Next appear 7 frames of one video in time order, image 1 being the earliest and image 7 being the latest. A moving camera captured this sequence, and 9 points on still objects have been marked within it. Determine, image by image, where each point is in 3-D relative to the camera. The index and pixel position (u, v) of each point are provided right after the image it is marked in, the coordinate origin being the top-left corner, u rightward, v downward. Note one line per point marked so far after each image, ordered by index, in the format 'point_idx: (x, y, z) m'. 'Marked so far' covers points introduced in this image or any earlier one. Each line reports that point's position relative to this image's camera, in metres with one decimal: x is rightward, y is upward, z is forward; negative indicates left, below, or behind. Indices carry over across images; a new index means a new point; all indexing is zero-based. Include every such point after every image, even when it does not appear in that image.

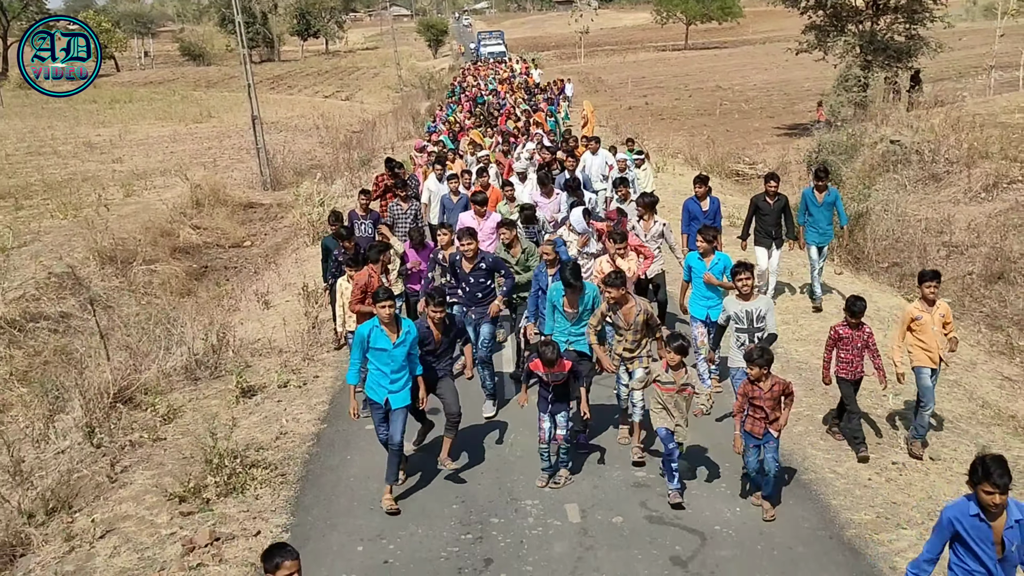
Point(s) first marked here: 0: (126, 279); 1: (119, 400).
0: (-5.4, +0.1, +14.2) m
1: (-3.2, -0.9, +8.4) m
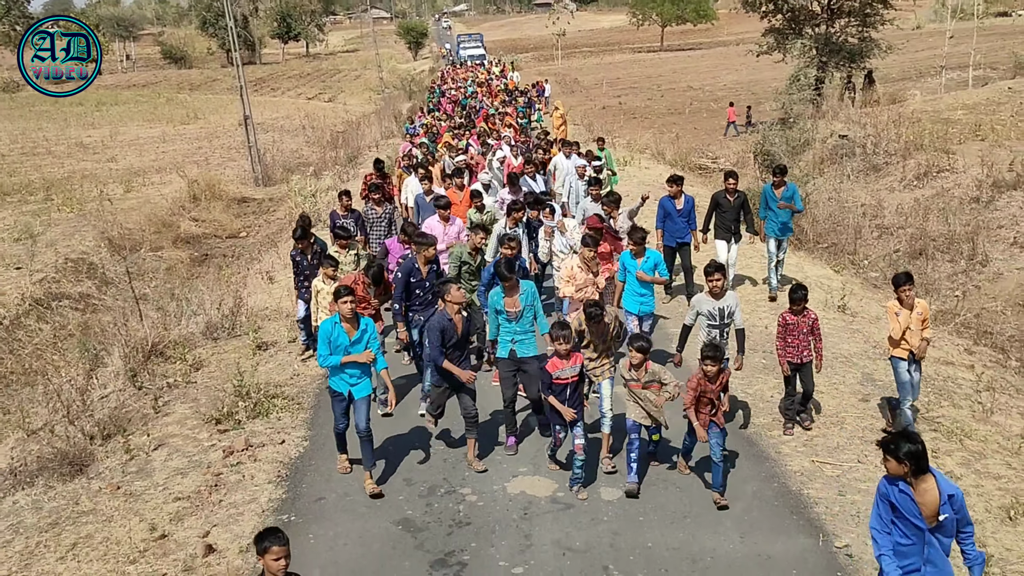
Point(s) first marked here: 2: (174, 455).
0: (-5.8, +0.4, +15.6) m
1: (-3.5, -0.6, +9.9) m
2: (-2.4, -1.2, +7.3) m
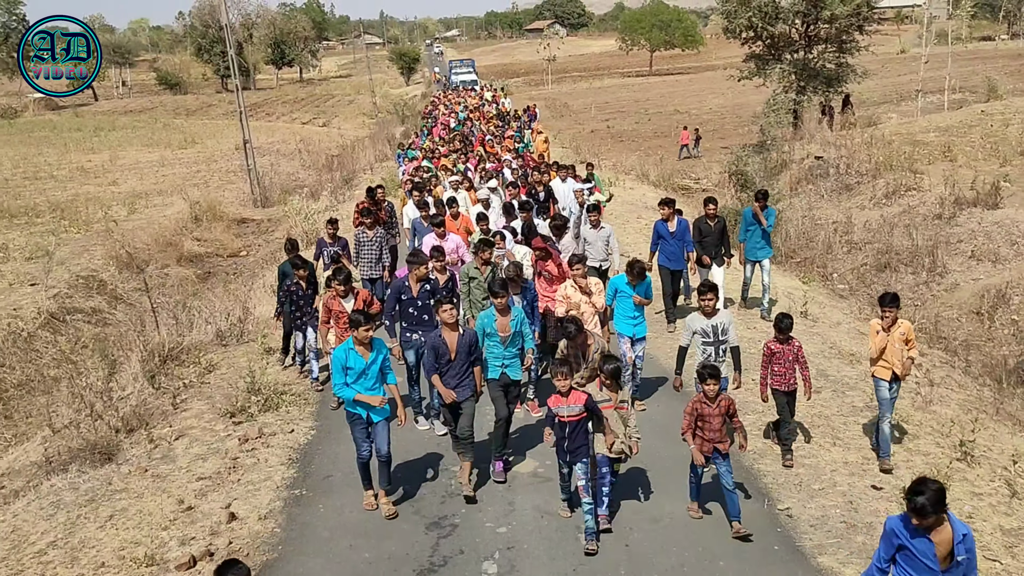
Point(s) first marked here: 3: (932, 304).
0: (-5.9, +0.1, +16.4) m
1: (-3.6, -0.7, +10.7) m
2: (-2.5, -1.2, +8.1) m
3: (+5.3, -0.2, +12.7) m
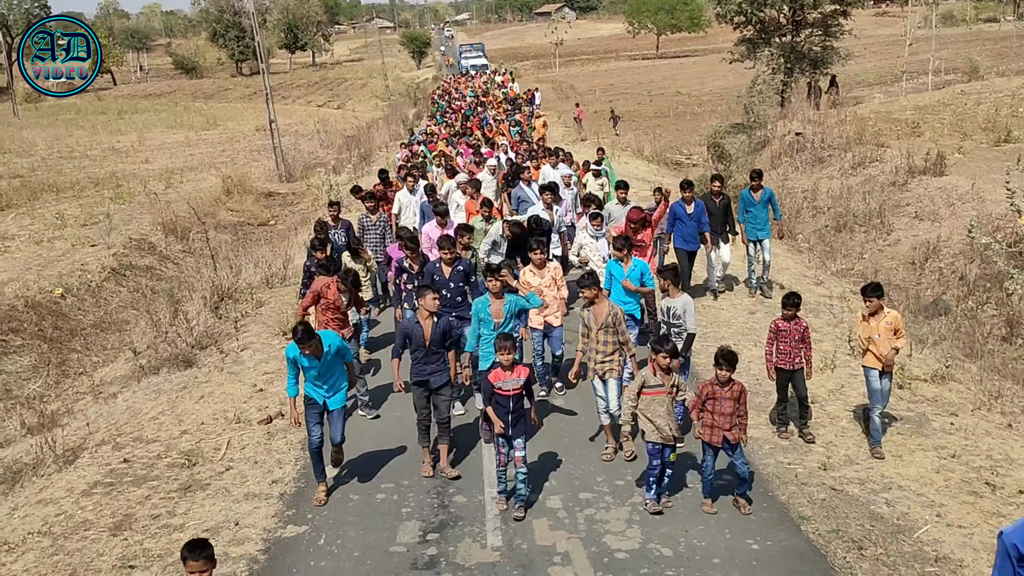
0: (-5.9, +0.9, +18.5) m
1: (-3.6, -0.1, +12.8) m
2: (-2.6, -0.6, +10.2) m
3: (+5.3, +0.5, +14.8) m
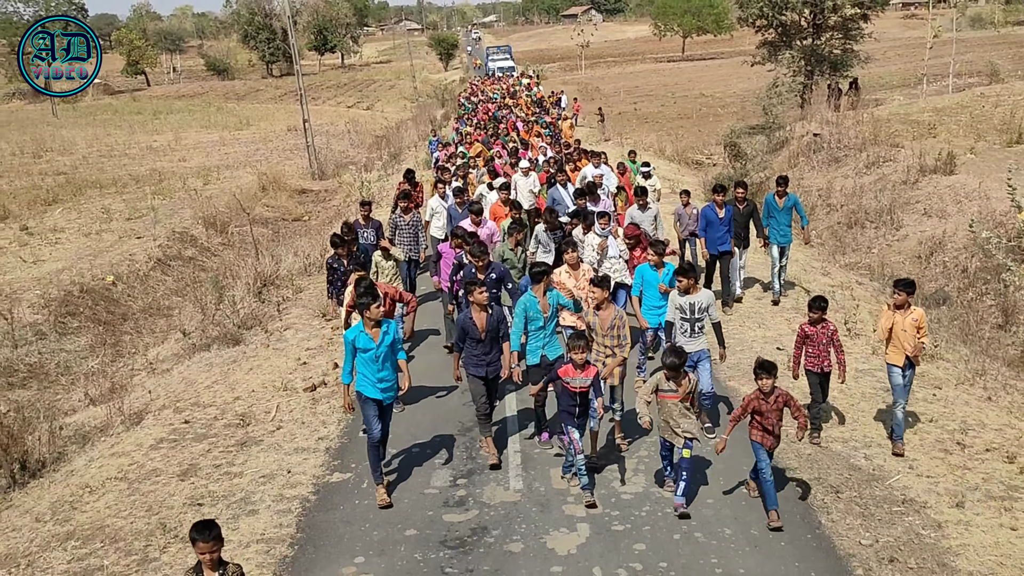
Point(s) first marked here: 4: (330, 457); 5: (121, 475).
0: (-5.4, +1.0, +19.5) m
1: (-3.3, +0.1, +13.7) m
2: (-2.3, -0.5, +11.1) m
3: (+5.7, +0.6, +15.4) m
4: (-1.3, -1.2, +7.3) m
5: (-2.8, -1.4, +7.4) m
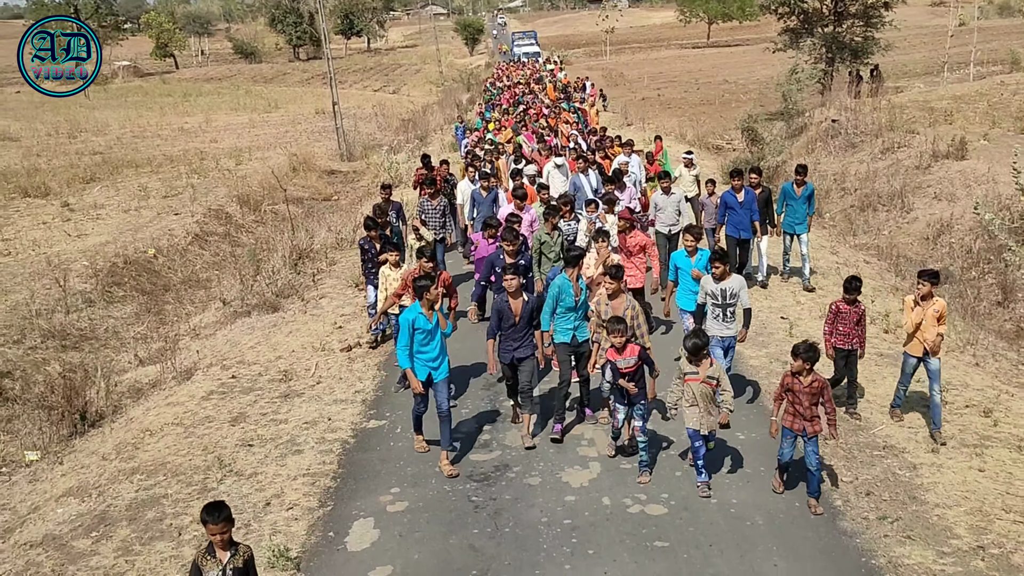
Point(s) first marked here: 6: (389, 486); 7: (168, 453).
0: (-5.0, +1.5, +20.3) m
1: (-3.0, +0.4, +14.4) m
2: (-2.1, -0.1, +11.8) m
3: (+6.0, +0.9, +16.0) m
4: (-1.2, -0.9, +8.0) m
5: (-2.7, -1.1, +8.2) m
6: (-0.8, -1.3, +6.5) m
7: (-2.5, -1.2, +7.5) m
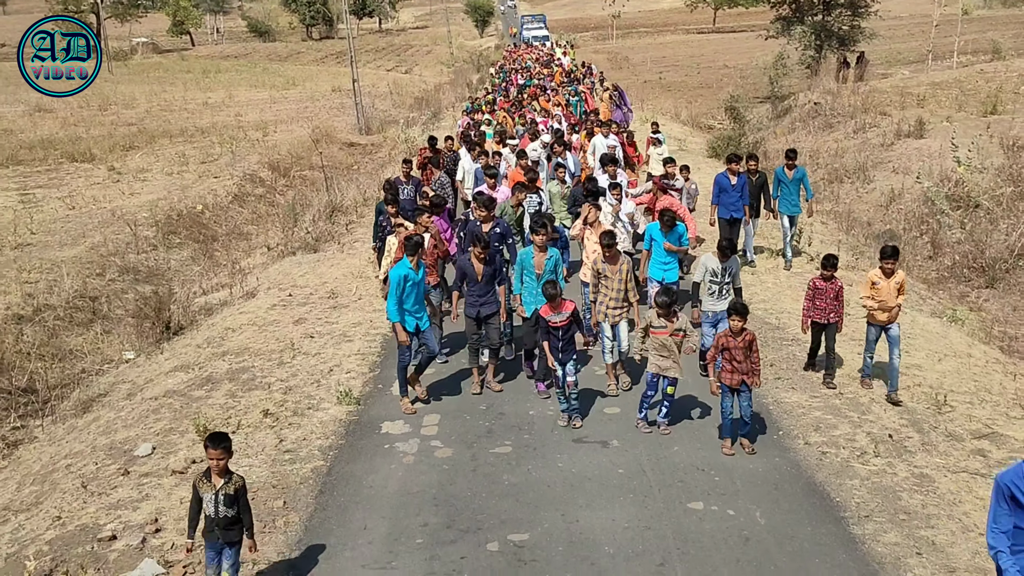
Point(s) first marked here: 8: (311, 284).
0: (-4.9, +2.5, +22.5) m
1: (-2.9, +1.2, +16.6) m
2: (-2.0, +0.6, +14.0) m
3: (+6.1, +1.6, +18.1) m
4: (-1.1, -0.3, +10.3) m
5: (-2.7, -0.4, +10.4) m
6: (-0.8, -0.6, +8.7) m
7: (-2.5, -0.5, +9.7) m
8: (-2.4, 0.0, +11.9) m
